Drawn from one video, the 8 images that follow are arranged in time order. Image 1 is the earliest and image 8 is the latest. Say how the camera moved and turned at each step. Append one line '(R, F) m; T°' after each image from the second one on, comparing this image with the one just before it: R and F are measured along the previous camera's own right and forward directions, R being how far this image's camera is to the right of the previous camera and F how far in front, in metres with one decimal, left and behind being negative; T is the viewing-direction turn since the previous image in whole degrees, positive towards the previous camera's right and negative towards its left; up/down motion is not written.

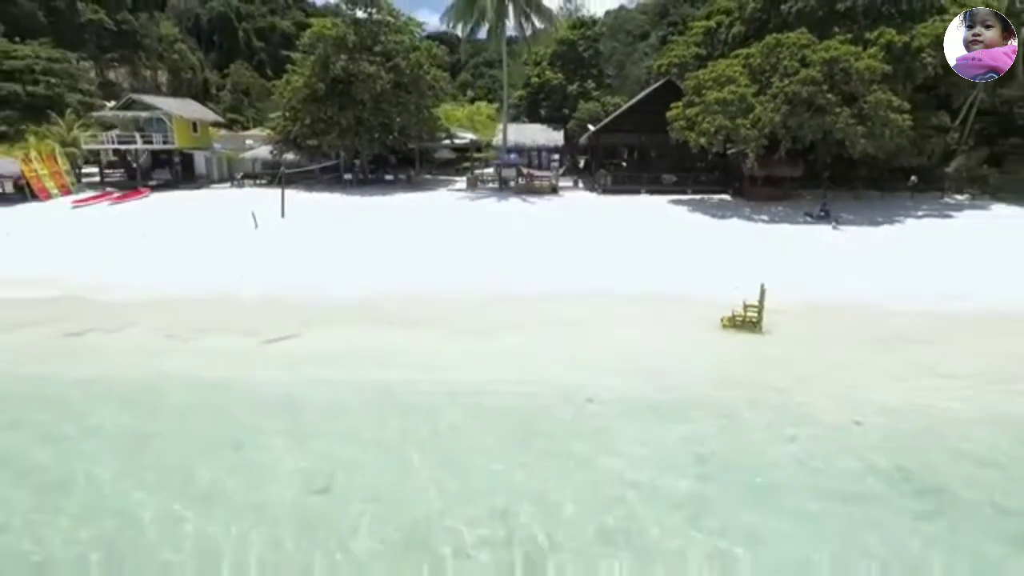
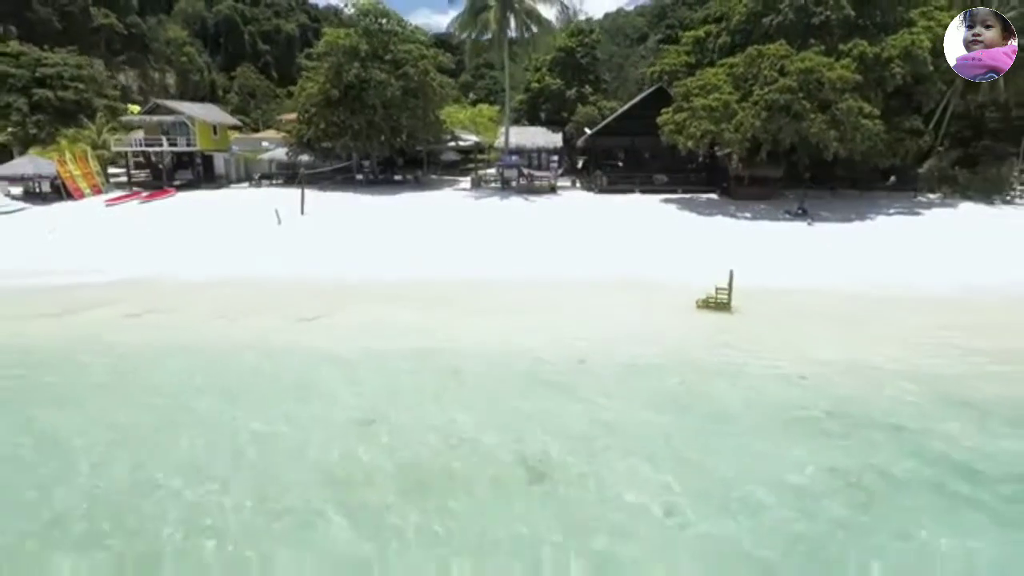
(0.0, -1.9) m; 0°
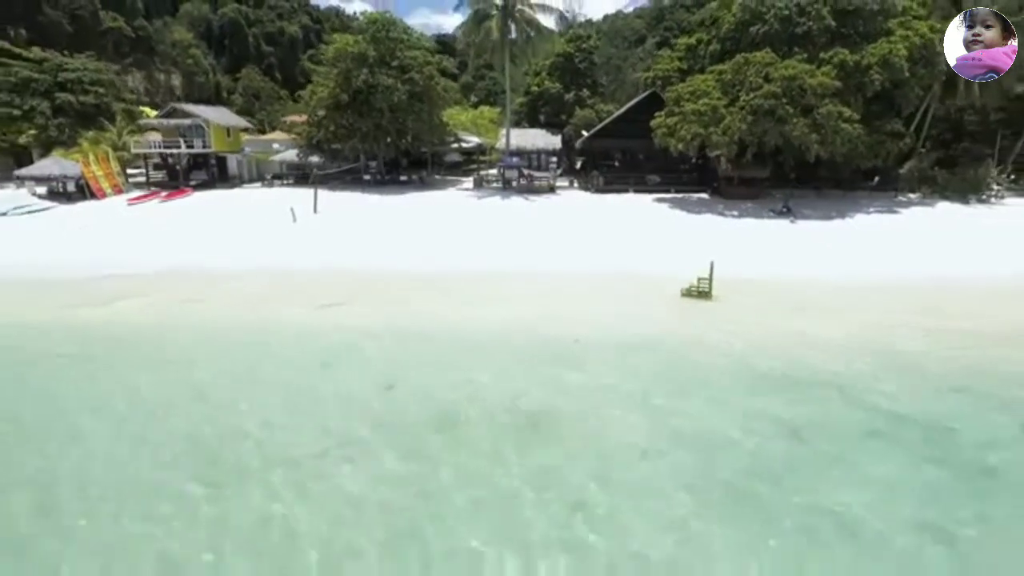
(0.0, -1.5) m; 0°
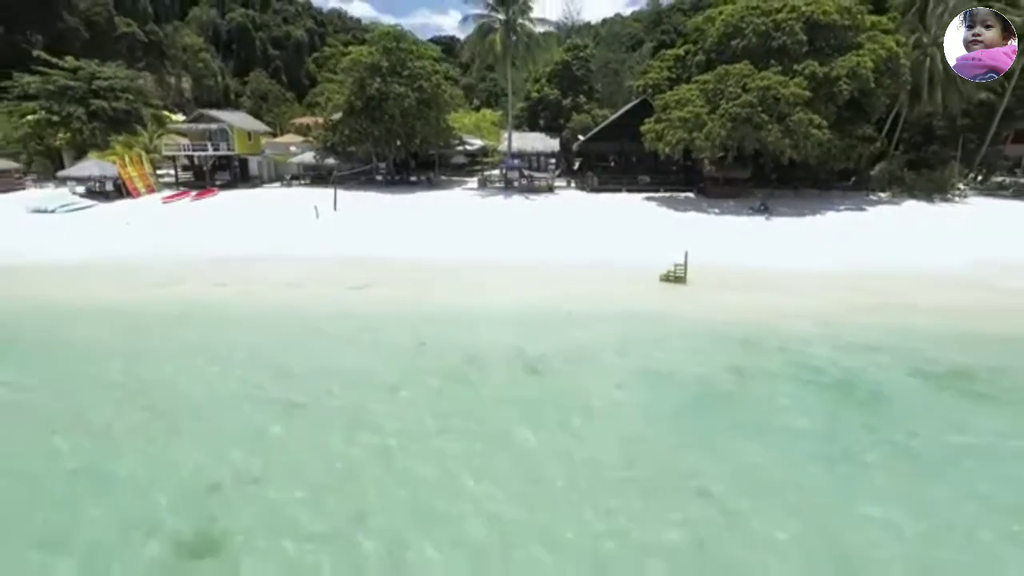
(0.0, -2.6) m; 0°
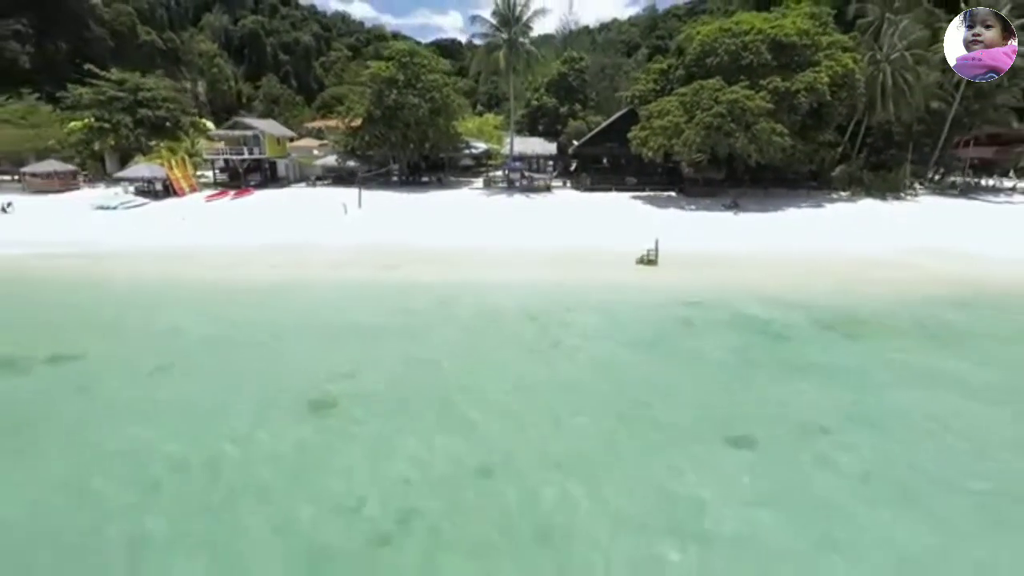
(-0.1, -4.2) m; 0°
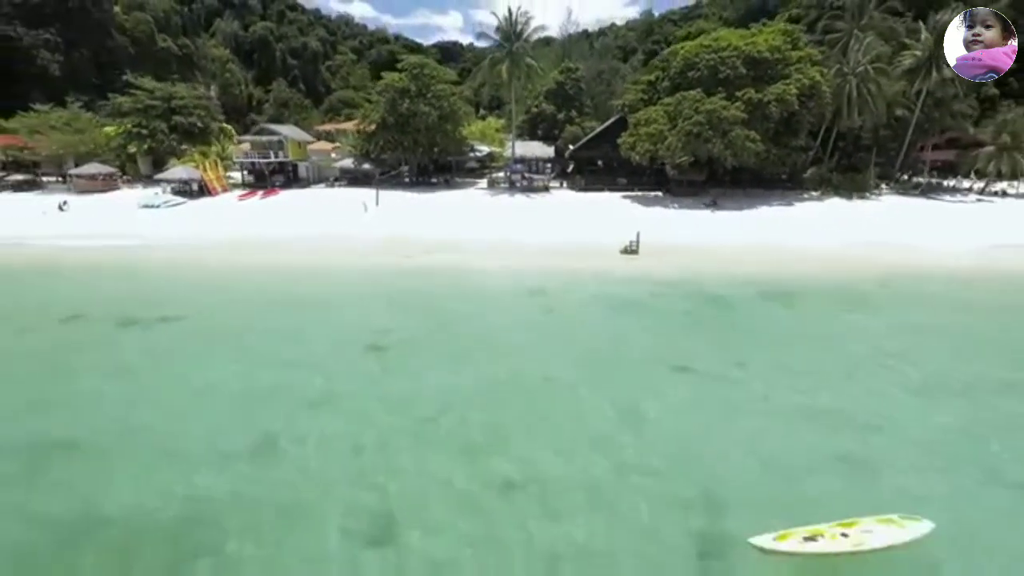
(0.0, -3.8) m; 0°
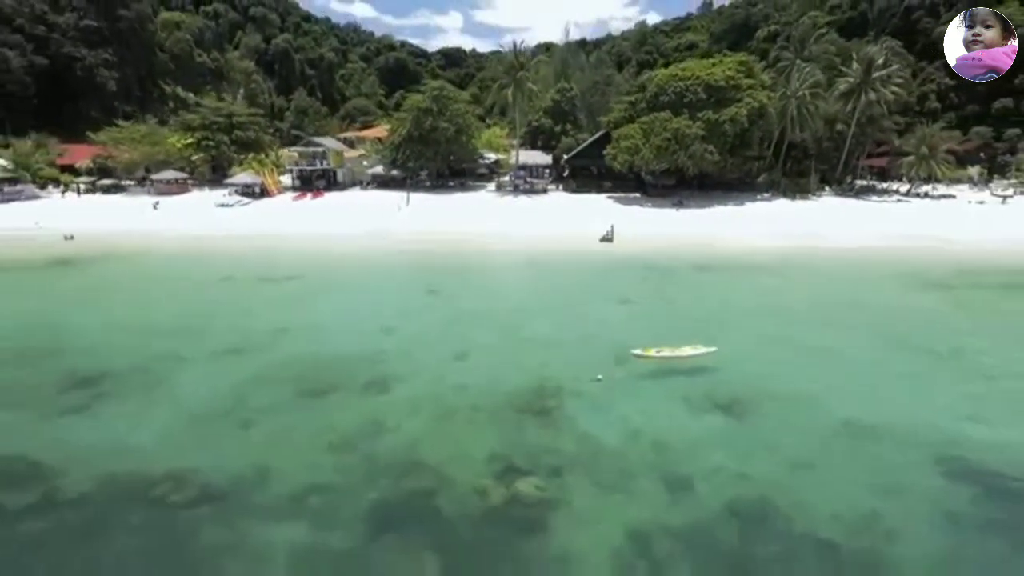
(-0.1, -8.7) m; 0°
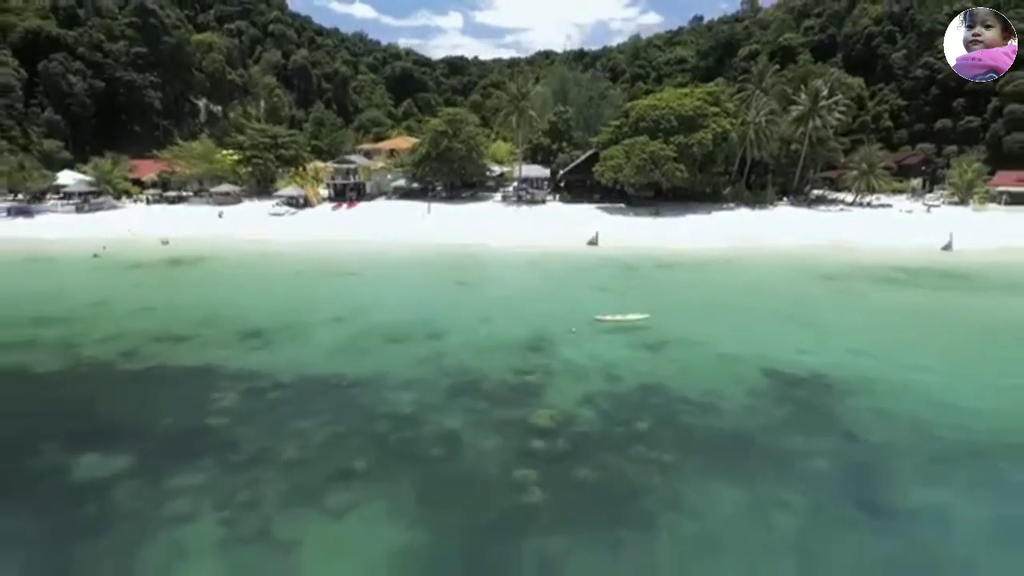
(-0.2, -9.1) m; 0°
